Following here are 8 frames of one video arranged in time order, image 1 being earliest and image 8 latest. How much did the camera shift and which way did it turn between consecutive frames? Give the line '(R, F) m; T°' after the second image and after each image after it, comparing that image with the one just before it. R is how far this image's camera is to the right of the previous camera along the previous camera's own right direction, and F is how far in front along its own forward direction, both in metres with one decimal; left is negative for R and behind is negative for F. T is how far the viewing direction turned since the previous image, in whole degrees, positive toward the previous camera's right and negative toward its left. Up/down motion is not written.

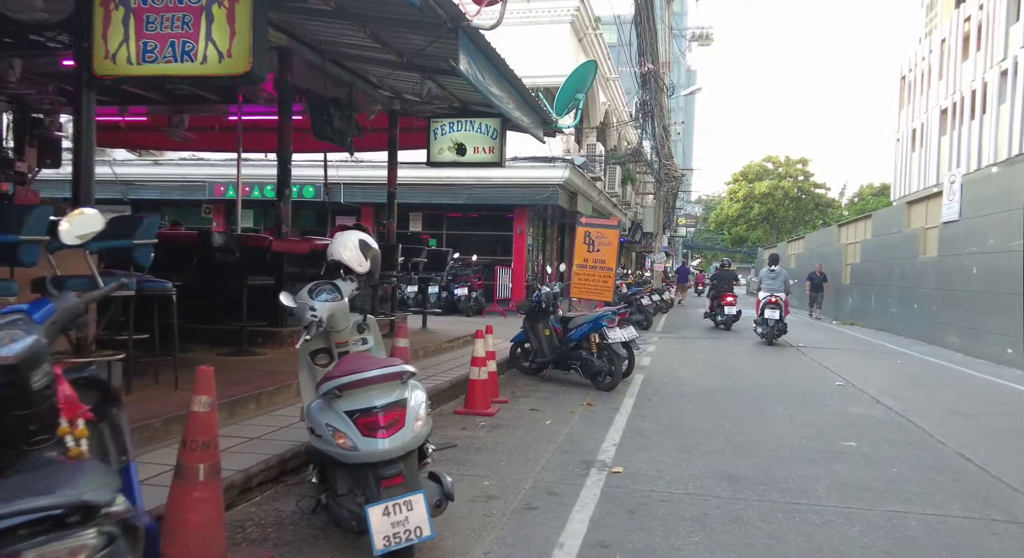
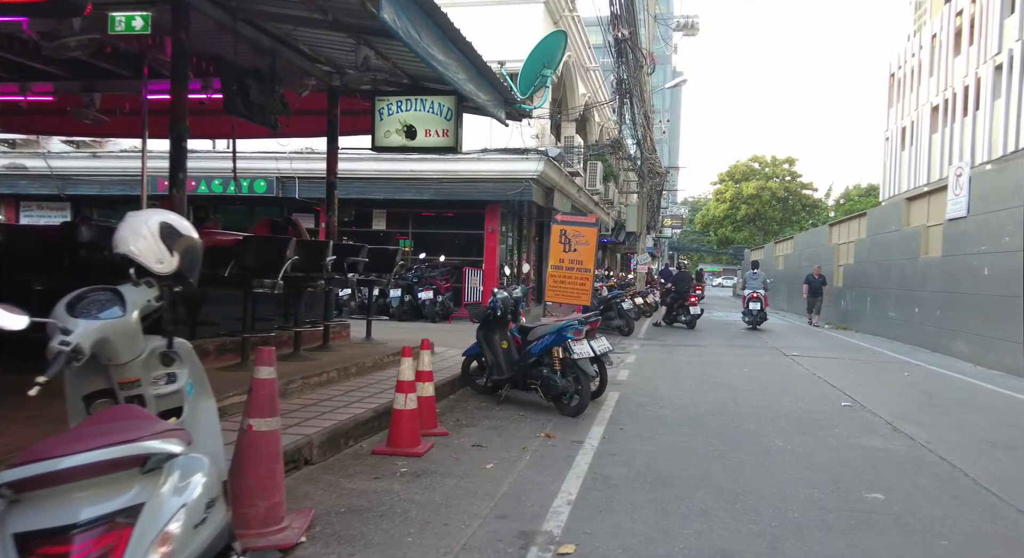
(+0.4, +1.5) m; +1°
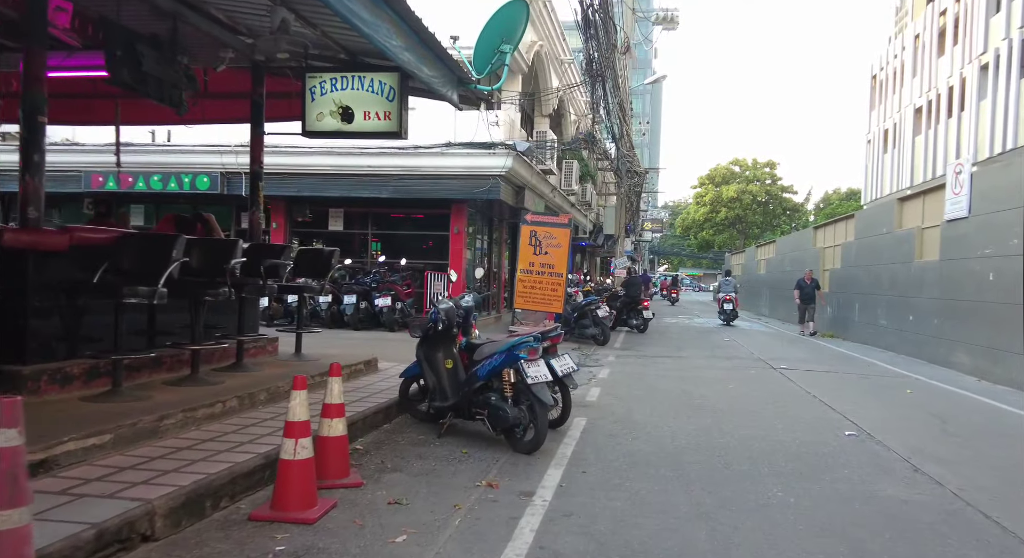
(+0.3, +1.3) m; +1°
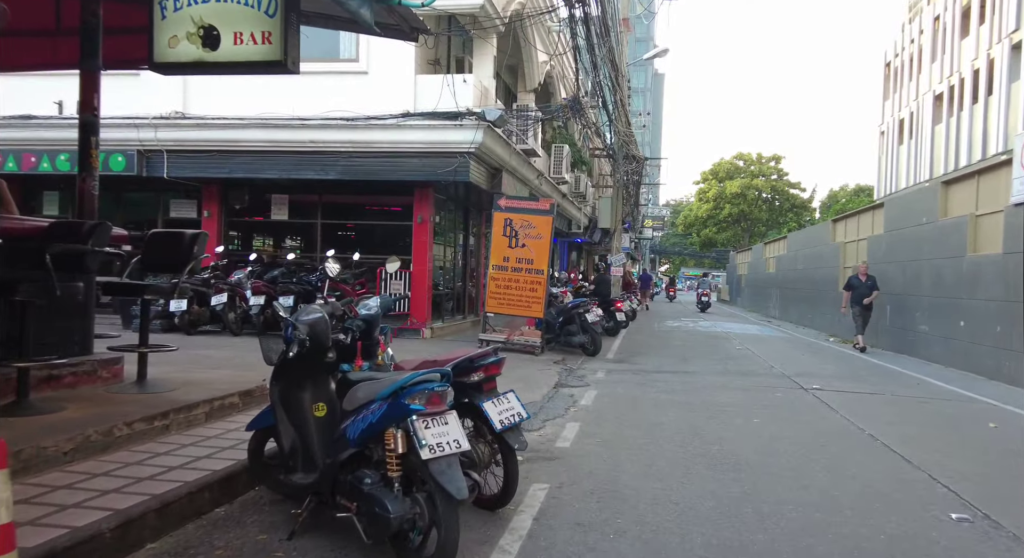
(+0.5, +2.6) m; 0°
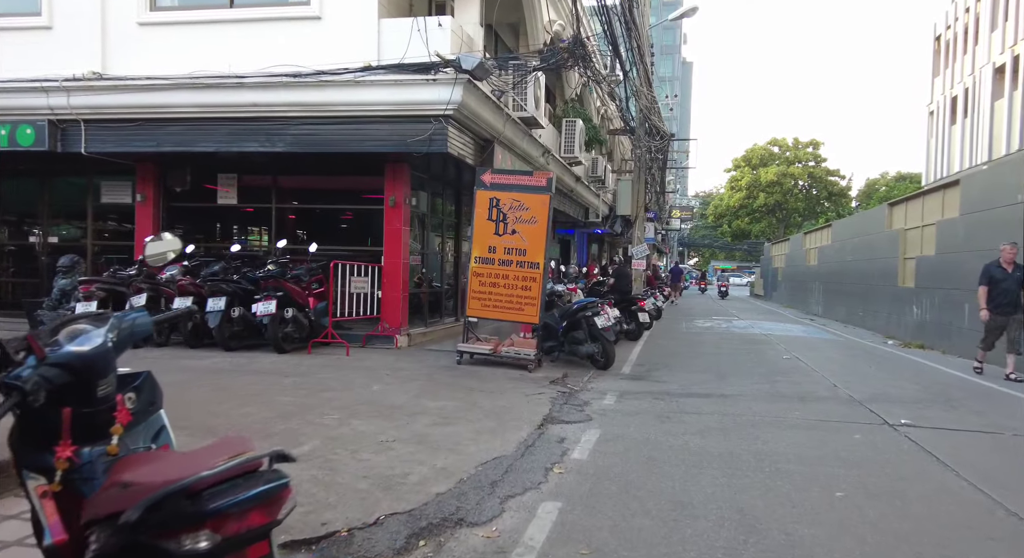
(+0.5, +2.6) m; -2°
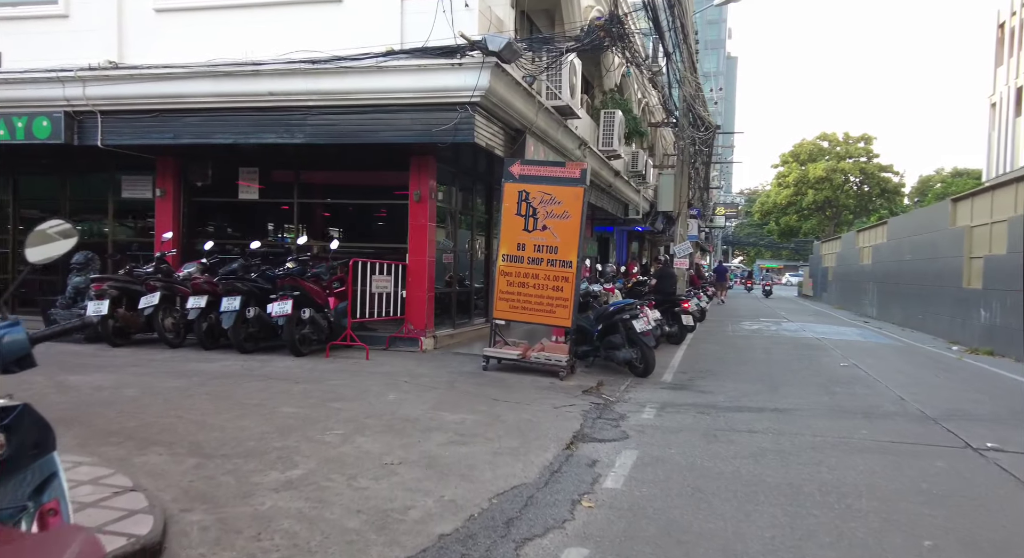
(+0.1, +0.7) m; -3°
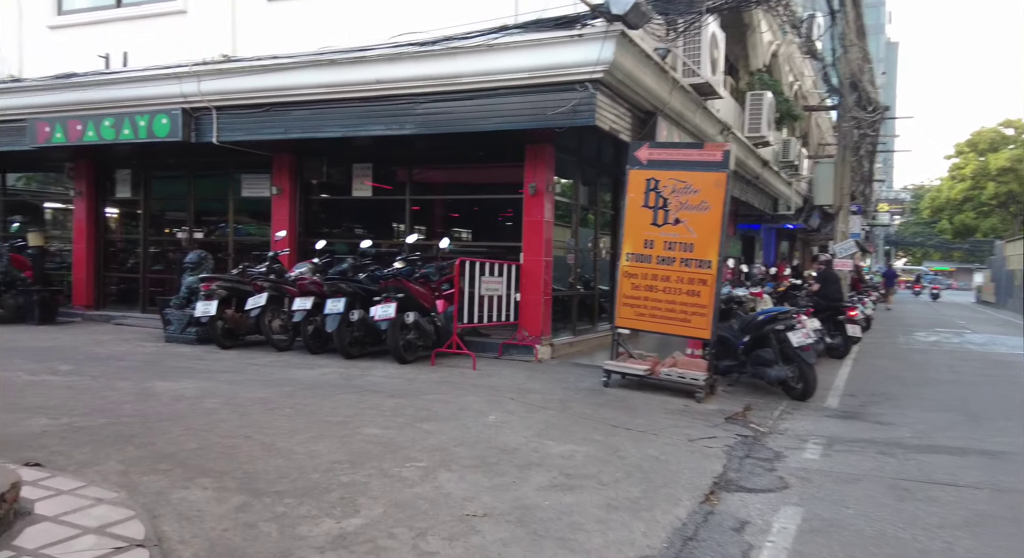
(+0.1, +1.1) m; -10°
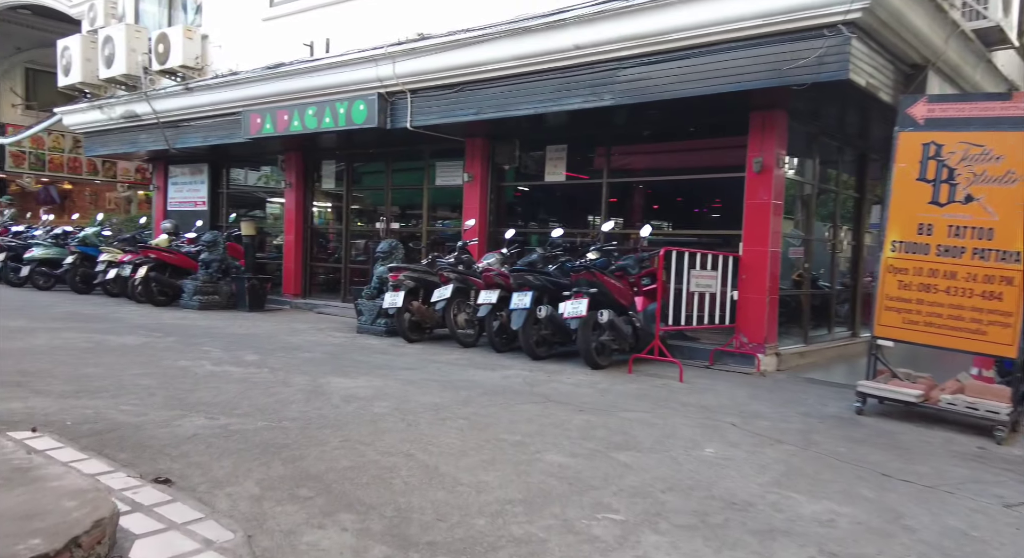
(-0.1, +1.2) m; -15°
